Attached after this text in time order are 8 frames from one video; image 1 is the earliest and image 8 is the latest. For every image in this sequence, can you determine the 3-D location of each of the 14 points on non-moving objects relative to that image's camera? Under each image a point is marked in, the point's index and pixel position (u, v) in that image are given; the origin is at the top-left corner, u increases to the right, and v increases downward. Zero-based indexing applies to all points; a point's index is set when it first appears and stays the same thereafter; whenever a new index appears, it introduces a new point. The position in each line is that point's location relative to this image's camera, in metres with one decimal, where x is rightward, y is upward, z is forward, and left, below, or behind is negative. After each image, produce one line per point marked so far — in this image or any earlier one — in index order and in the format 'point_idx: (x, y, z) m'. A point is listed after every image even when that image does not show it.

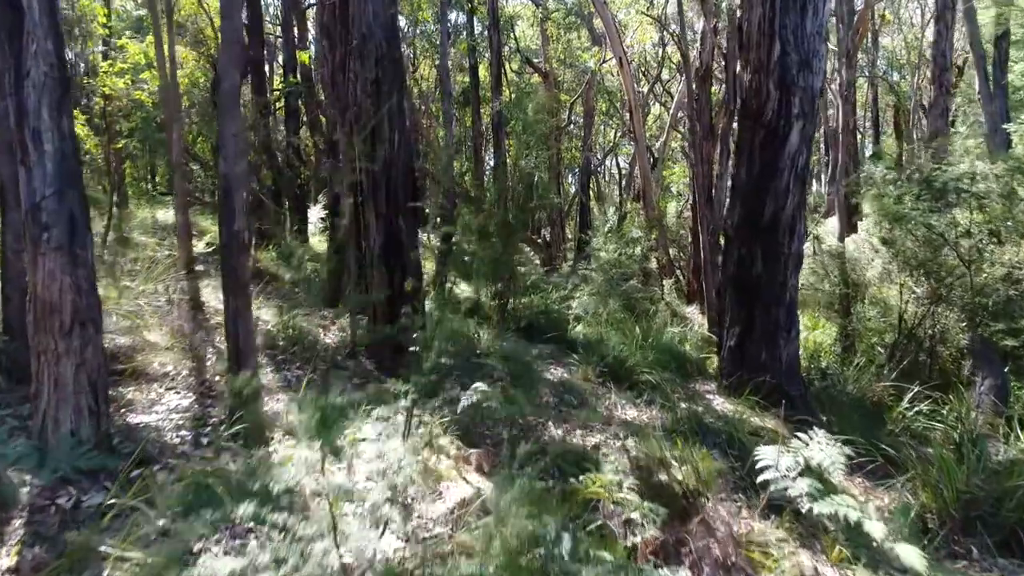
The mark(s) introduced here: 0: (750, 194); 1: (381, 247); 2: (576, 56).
0: (+1.6, +0.6, +4.8) m
1: (-0.8, +0.2, +4.3) m
2: (+1.4, +5.2, +15.9) m
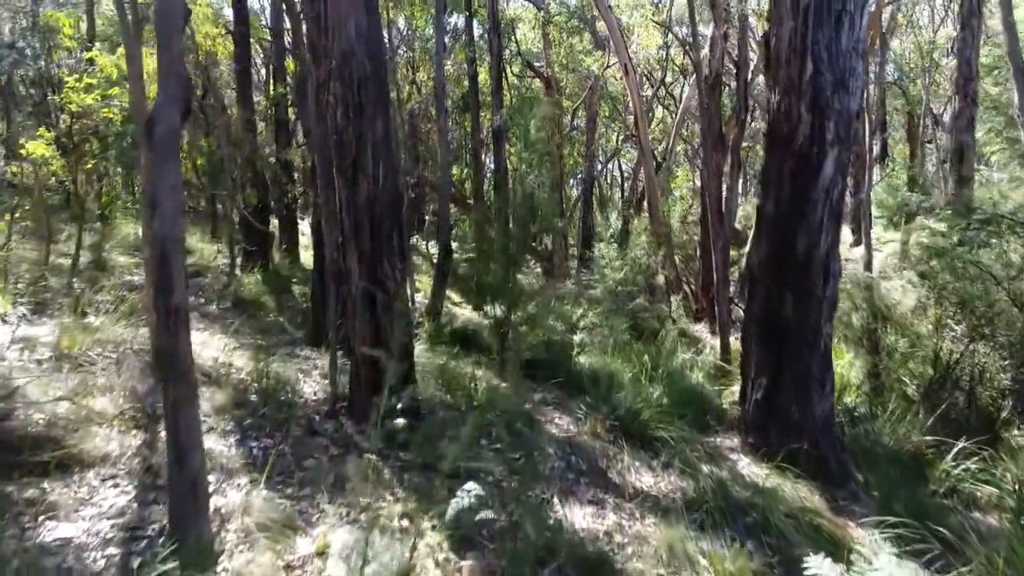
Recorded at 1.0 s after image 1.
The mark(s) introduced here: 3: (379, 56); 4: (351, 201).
0: (+1.6, +0.4, +4.3) m
1: (-0.8, 0.0, +3.8) m
2: (+1.4, +4.9, +15.4) m
3: (-0.8, +1.3, +3.9) m
4: (-0.9, +0.4, +3.9) m
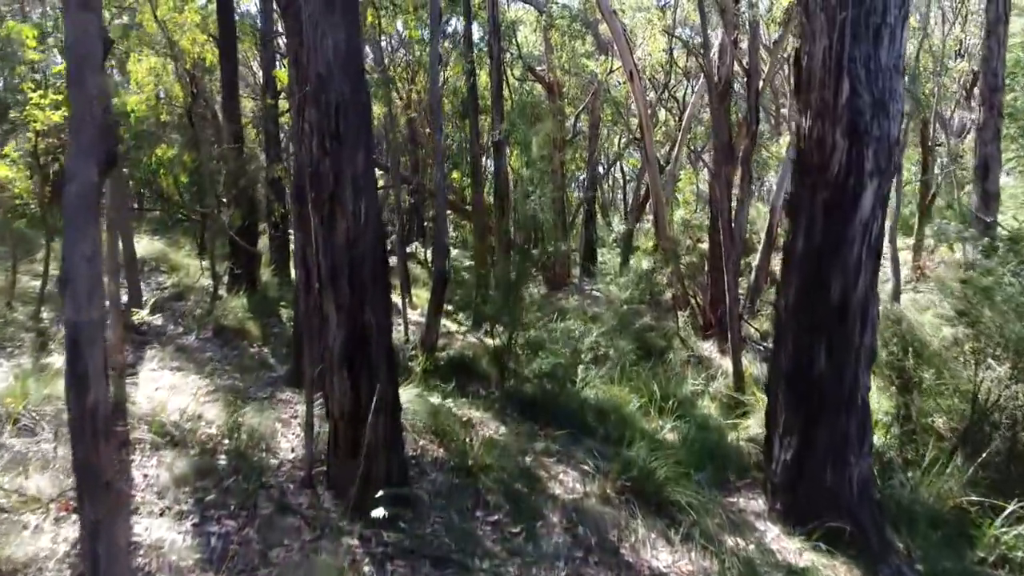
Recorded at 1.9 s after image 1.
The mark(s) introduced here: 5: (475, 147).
0: (+1.6, +0.1, +3.8) m
1: (-0.8, -0.3, +3.4) m
2: (+1.5, +4.7, +14.9) m
3: (-0.8, +1.0, +3.5) m
4: (-0.9, +0.2, +3.5) m
5: (-0.6, +2.1, +10.8) m
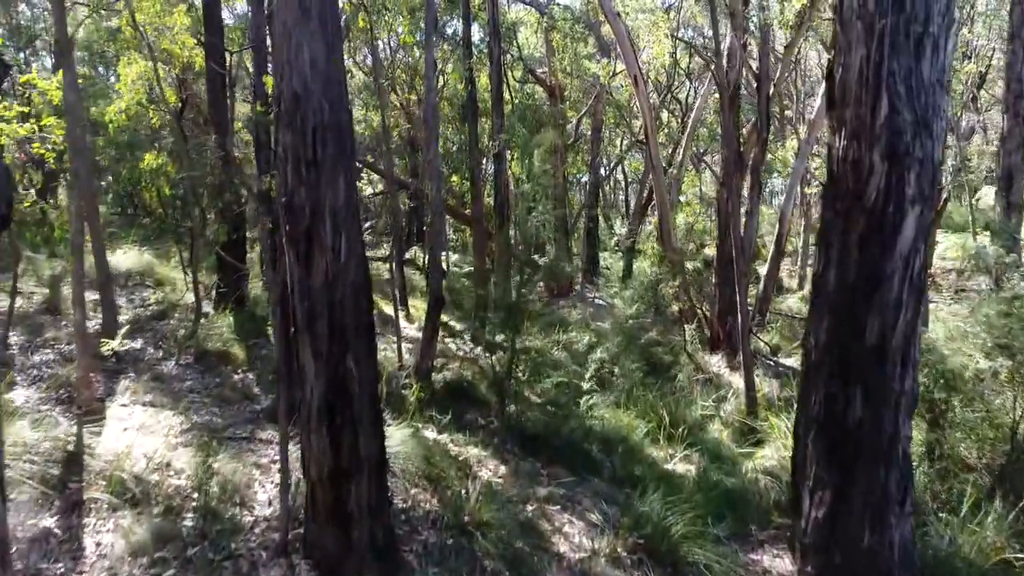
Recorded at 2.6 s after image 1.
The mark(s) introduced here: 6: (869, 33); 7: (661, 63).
0: (+1.6, -0.1, +3.4) m
1: (-0.8, -0.5, +3.0) m
2: (+1.5, +4.5, +14.6) m
3: (-0.8, +0.8, +3.1) m
4: (-0.9, 0.0, +3.1) m
5: (-0.6, +1.9, +10.4) m
6: (+1.6, +1.2, +3.3) m
7: (+3.2, +4.9, +15.6) m
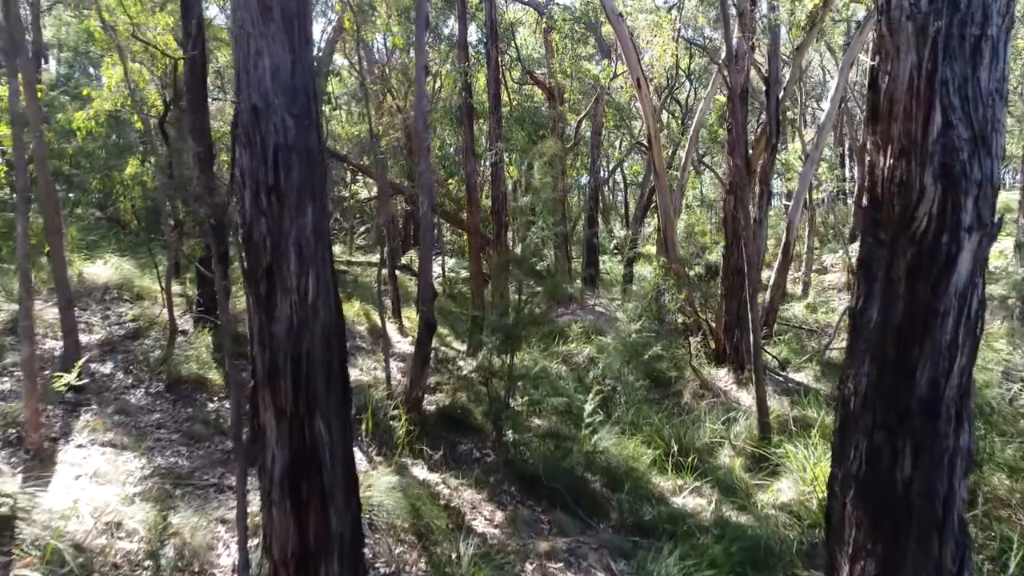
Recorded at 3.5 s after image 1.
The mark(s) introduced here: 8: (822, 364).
0: (+1.6, -0.2, +3.0) m
1: (-0.8, -0.6, +2.6) m
2: (+1.4, +4.3, +14.1) m
3: (-0.8, +0.7, +2.7) m
4: (-0.9, -0.2, +2.7) m
5: (-0.6, +1.8, +10.0) m
6: (+1.6, +1.0, +2.9) m
7: (+3.2, +4.7, +15.2) m
8: (+4.4, -1.1, +10.2) m
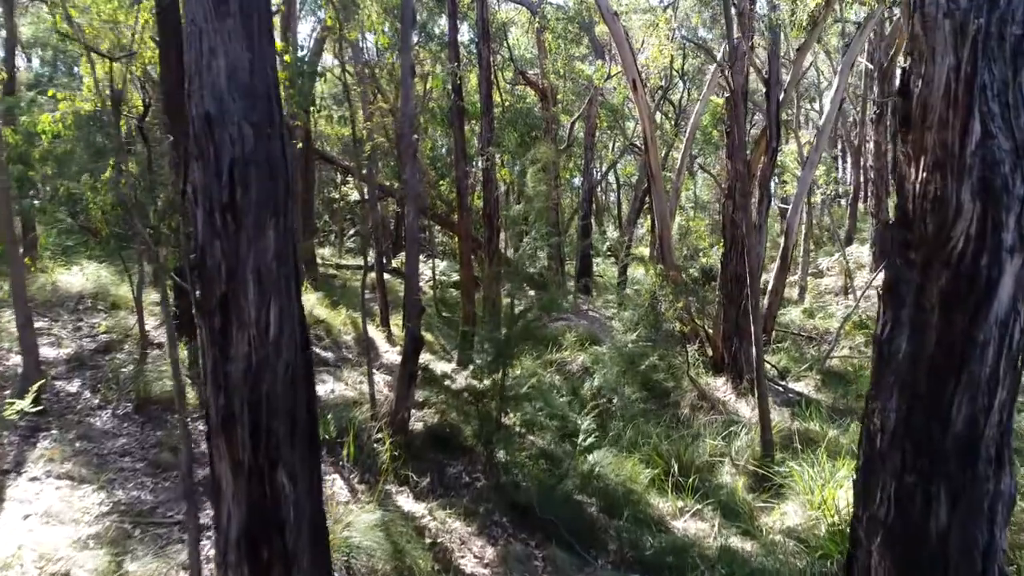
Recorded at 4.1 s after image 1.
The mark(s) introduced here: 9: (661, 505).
0: (+1.6, -0.3, +2.7) m
1: (-0.8, -0.7, +2.3) m
2: (+1.3, +4.2, +13.8) m
3: (-0.8, +0.6, +2.3) m
4: (-0.9, -0.3, +2.3) m
5: (-0.7, +1.7, +9.6) m
6: (+1.6, +0.9, +2.6) m
7: (+3.0, +4.6, +14.9) m
8: (+4.3, -1.2, +9.9) m
9: (+1.2, -1.7, +5.7) m
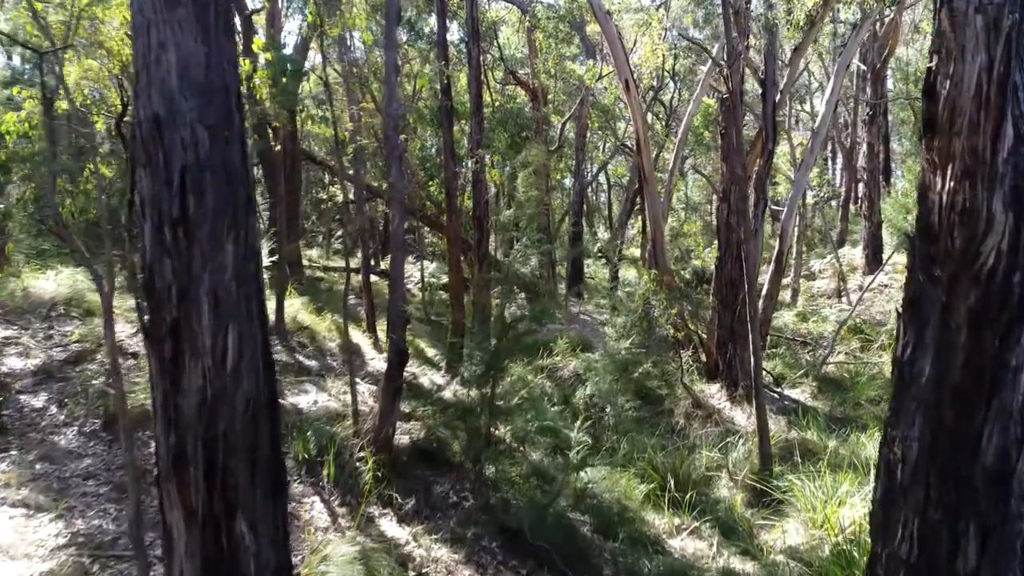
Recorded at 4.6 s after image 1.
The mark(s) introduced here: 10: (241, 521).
0: (+1.5, -0.4, +2.5) m
1: (-0.9, -0.8, +2.0) m
2: (+1.1, +4.2, +13.6) m
3: (-0.8, +0.5, +2.1) m
4: (-1.0, -0.3, +2.1) m
5: (-0.8, +1.6, +9.4) m
6: (+1.6, +0.8, +2.4) m
7: (+2.8, +4.6, +14.7) m
8: (+4.2, -1.2, +9.7) m
9: (+1.1, -1.8, +5.5) m
10: (-0.8, -0.7, +2.1) m
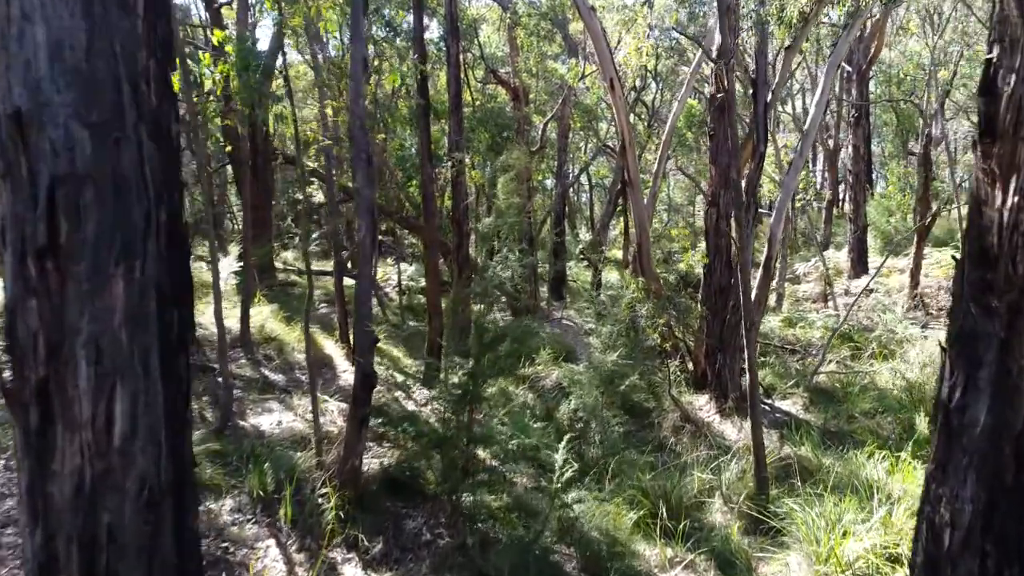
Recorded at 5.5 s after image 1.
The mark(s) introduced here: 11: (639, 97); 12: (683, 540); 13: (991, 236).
0: (+1.5, -0.5, +2.1) m
1: (-0.9, -0.9, +1.5) m
2: (+0.7, +4.1, +13.2) m
3: (-0.9, +0.4, +1.6) m
4: (-1.0, -0.4, +1.6) m
5: (-1.1, +1.5, +8.9) m
6: (+1.5, +0.7, +2.0) m
7: (+2.4, +4.5, +14.3) m
8: (+3.9, -1.3, +9.4) m
9: (+1.0, -1.9, +5.0) m
10: (-0.8, -0.8, +1.6) m
11: (+2.8, +4.2, +15.7) m
12: (+1.3, -1.9, +5.5) m
13: (+1.4, +0.2, +2.1) m
